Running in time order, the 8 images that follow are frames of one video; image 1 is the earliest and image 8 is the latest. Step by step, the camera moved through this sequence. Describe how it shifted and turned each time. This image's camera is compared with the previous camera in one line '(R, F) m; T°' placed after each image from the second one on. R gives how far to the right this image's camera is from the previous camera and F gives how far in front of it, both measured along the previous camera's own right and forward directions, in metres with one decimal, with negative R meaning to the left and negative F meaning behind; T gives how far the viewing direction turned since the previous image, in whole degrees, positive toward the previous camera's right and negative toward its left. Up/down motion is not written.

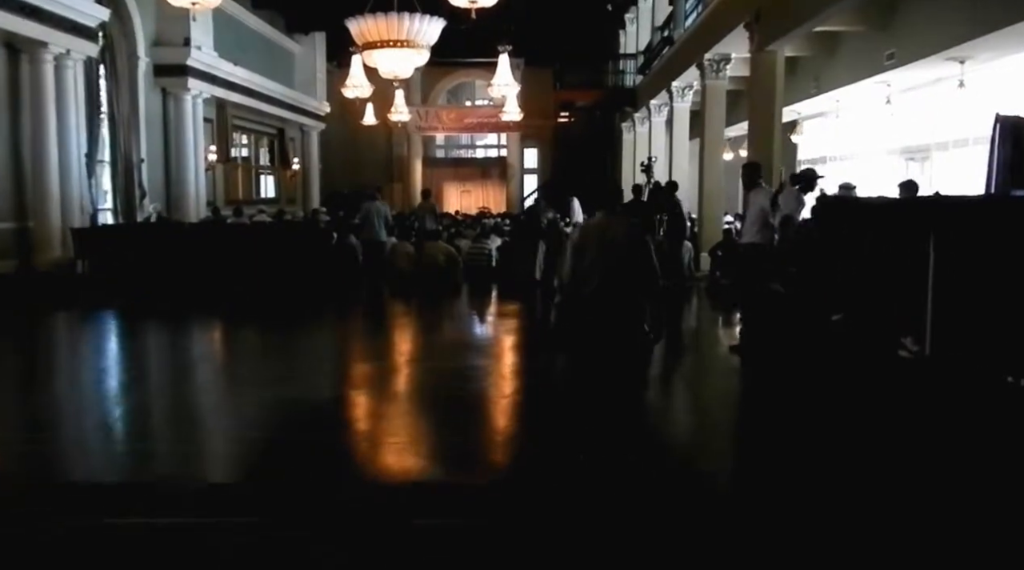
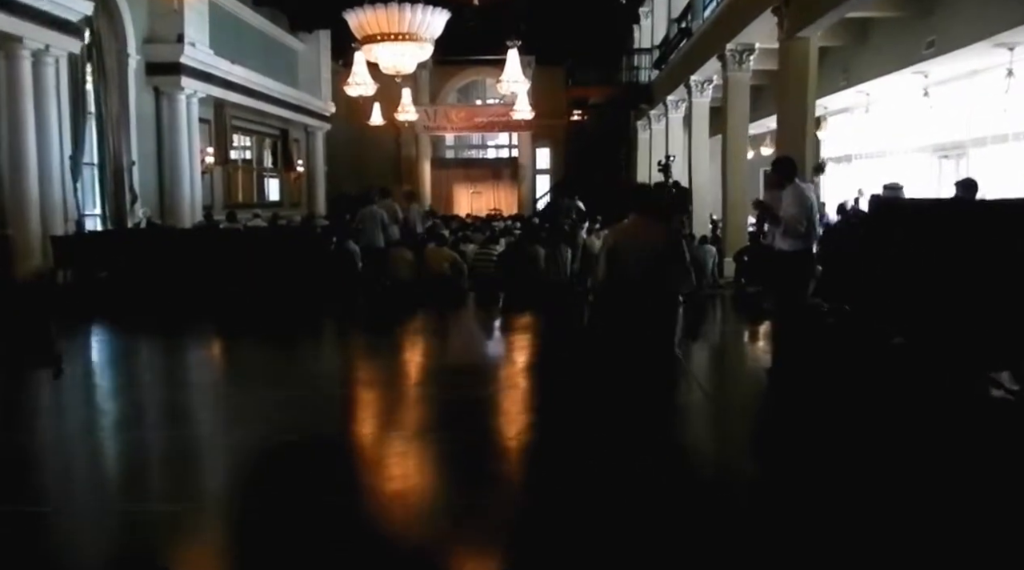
(+0.1, +0.7) m; -1°
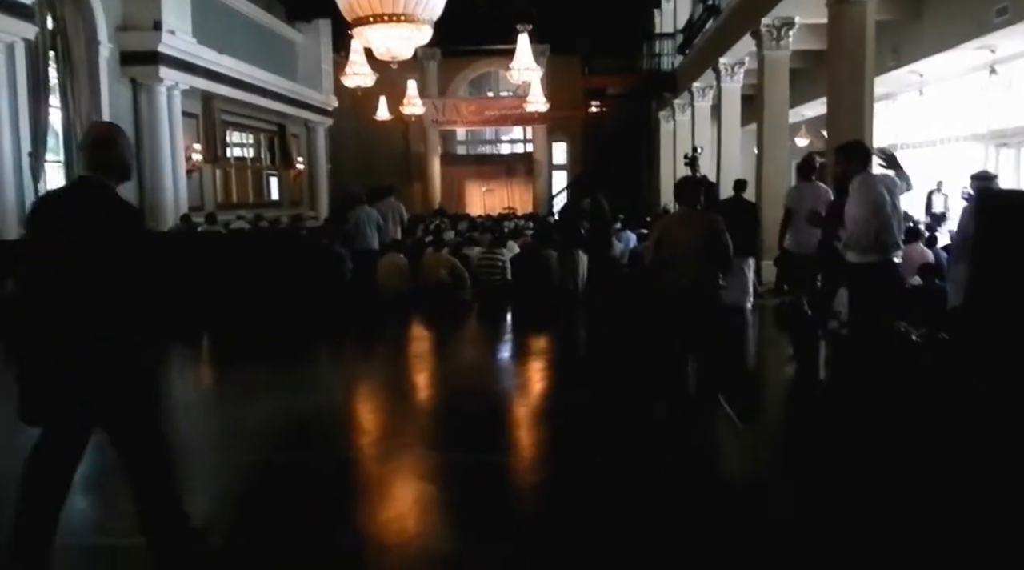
(+0.1, +1.2) m; -1°
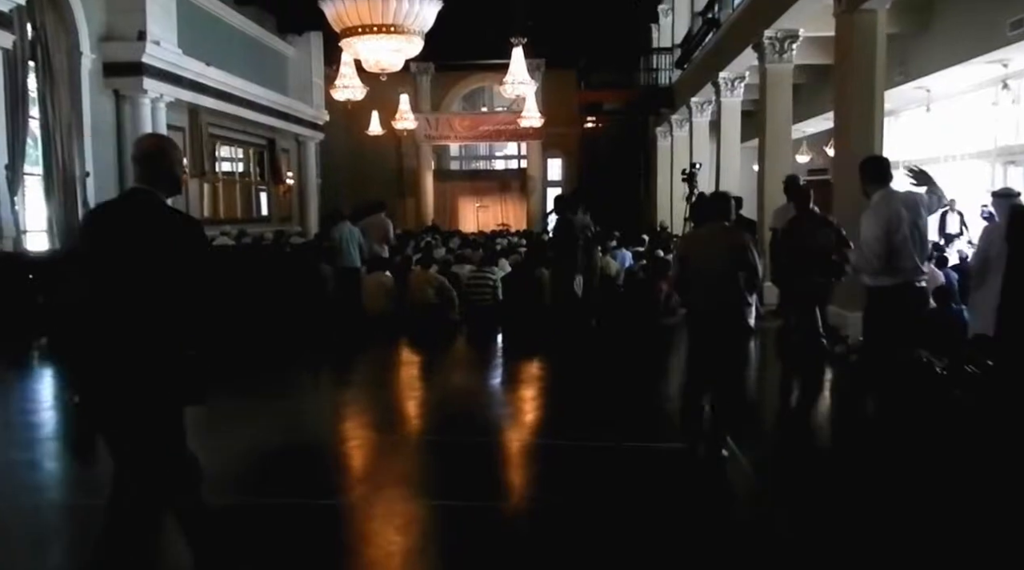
(0.0, +0.3) m; 0°
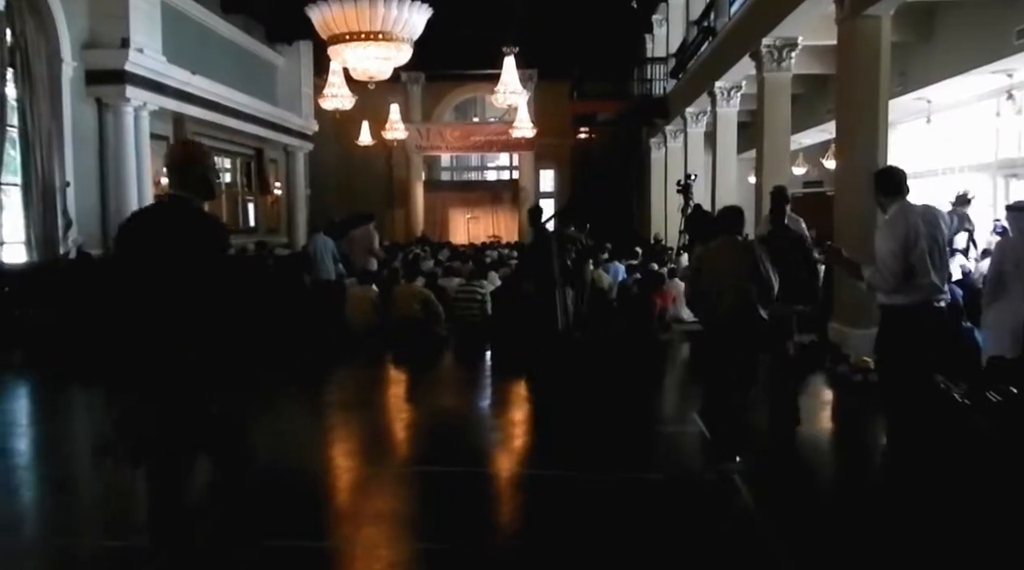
(0.0, +0.3) m; 0°
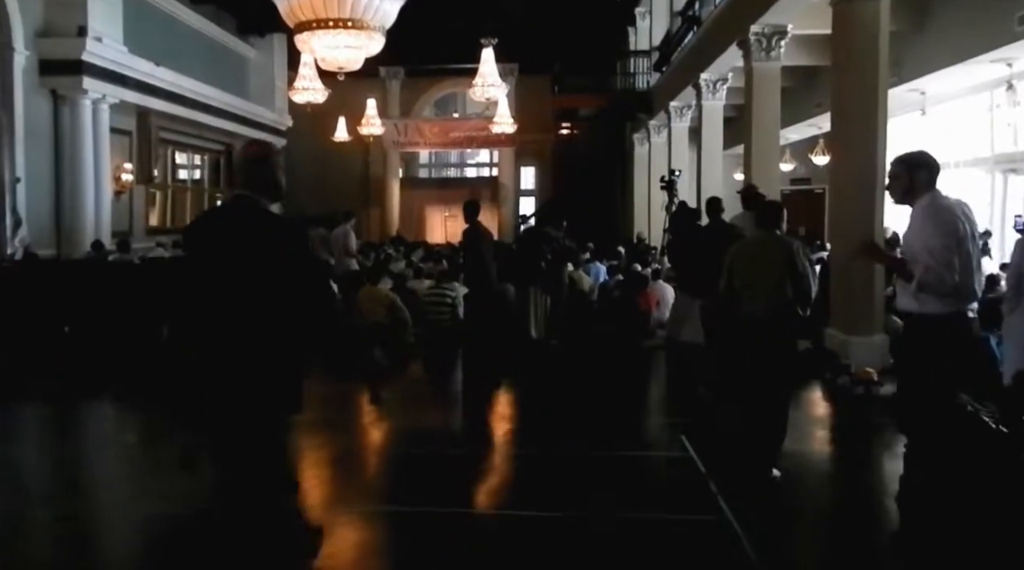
(+0.1, +0.5) m; +1°
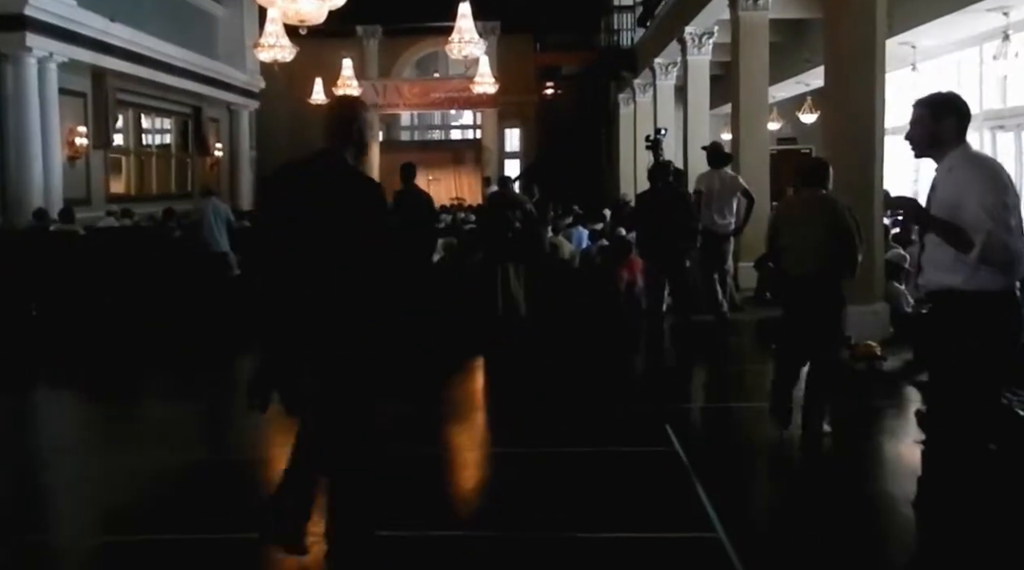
(+0.2, +0.5) m; 0°
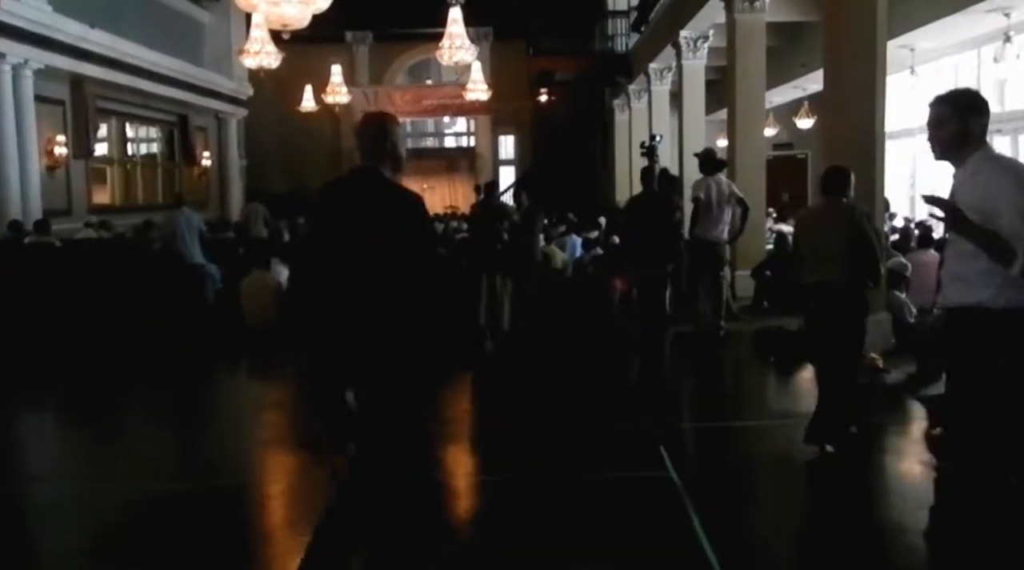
(+0.1, +0.3) m; 0°
